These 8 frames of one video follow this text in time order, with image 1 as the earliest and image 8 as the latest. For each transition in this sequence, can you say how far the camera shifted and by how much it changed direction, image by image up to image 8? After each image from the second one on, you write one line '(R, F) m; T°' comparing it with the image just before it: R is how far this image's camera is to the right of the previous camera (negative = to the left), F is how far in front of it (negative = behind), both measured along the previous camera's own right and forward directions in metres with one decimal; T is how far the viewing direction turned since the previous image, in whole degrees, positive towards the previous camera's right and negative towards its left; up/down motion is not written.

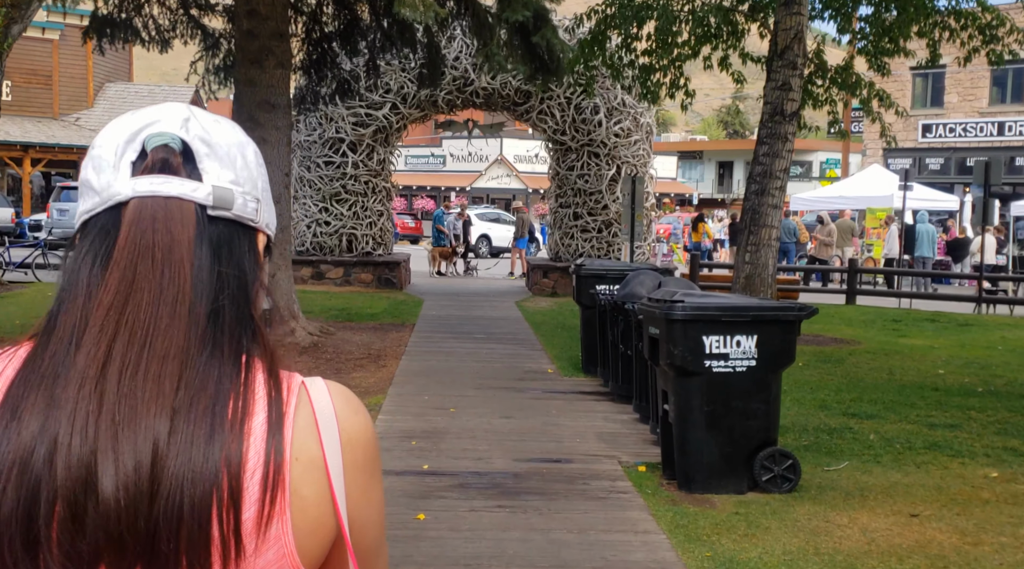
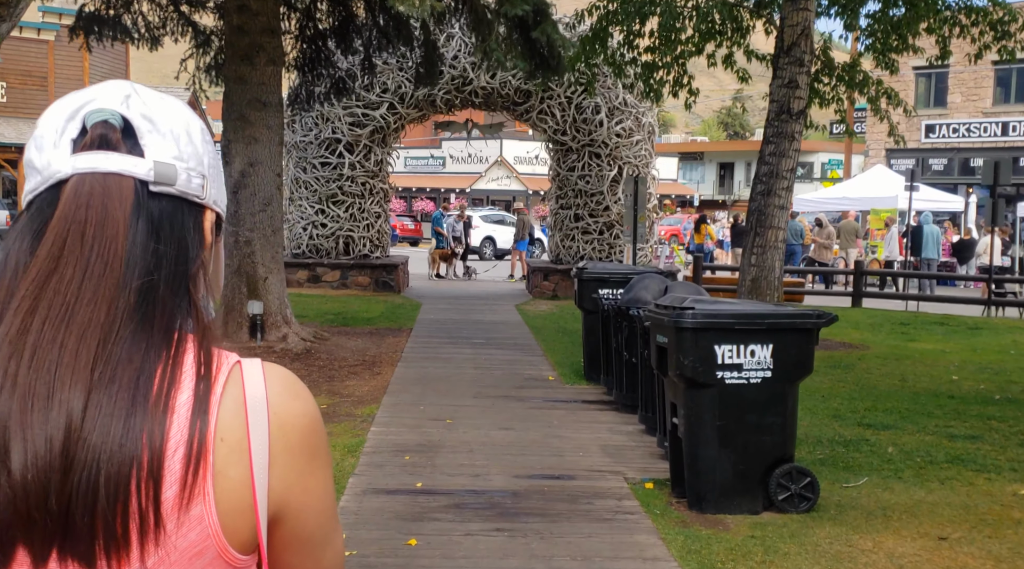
(0.0, +0.4) m; 0°
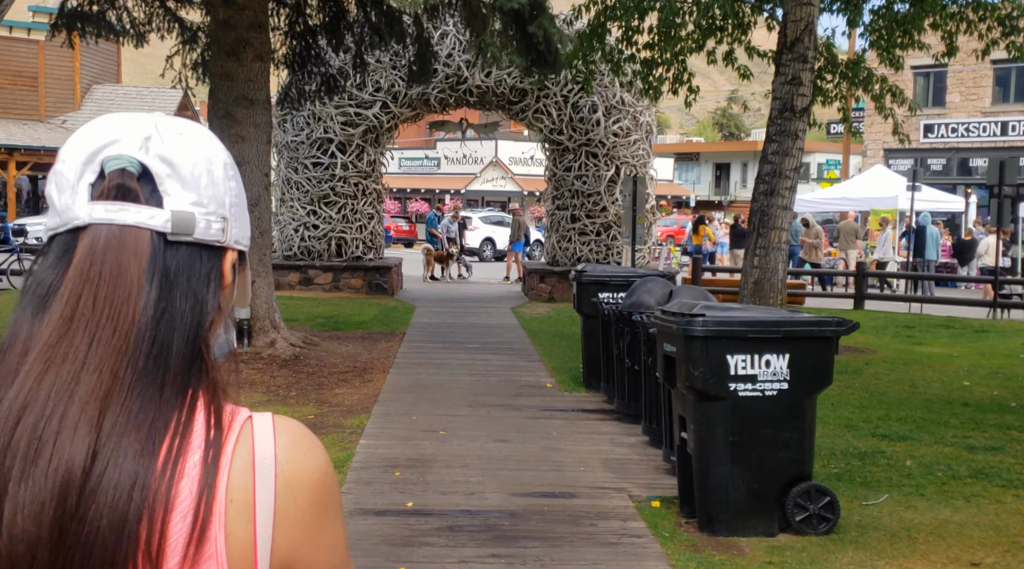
(0.0, +0.4) m; 0°
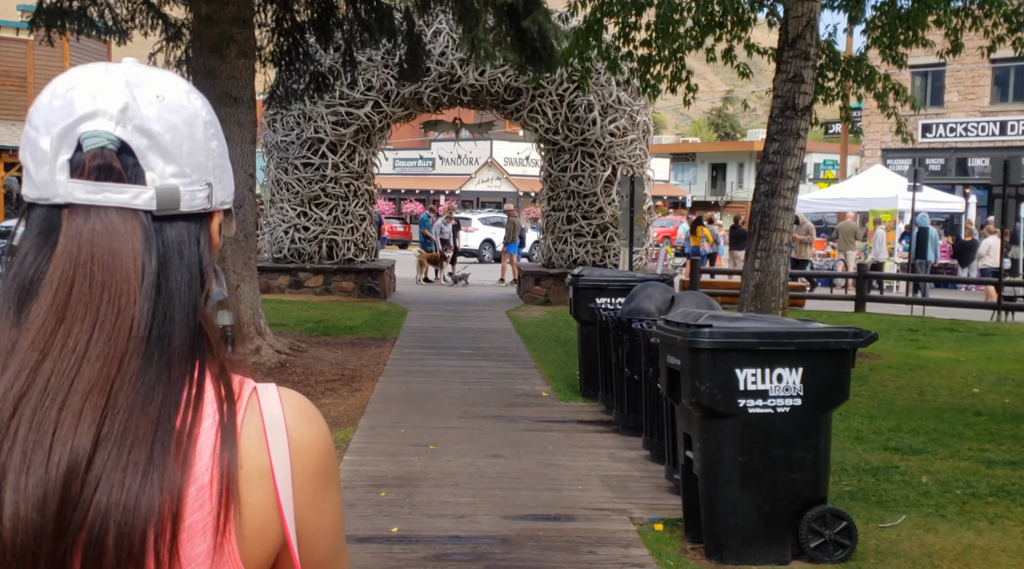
(0.0, +0.4) m; 0°
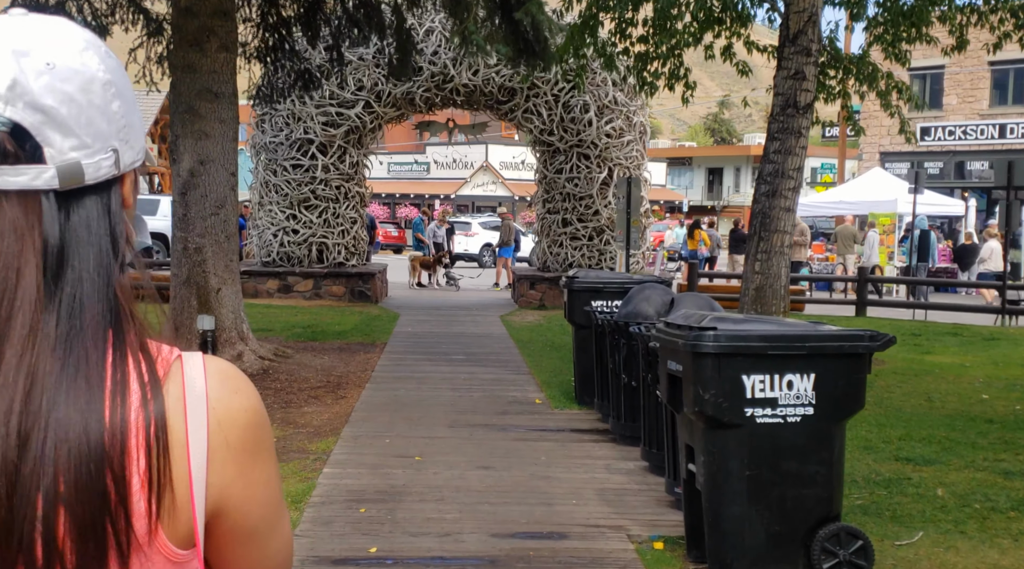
(0.0, +0.4) m; 0°
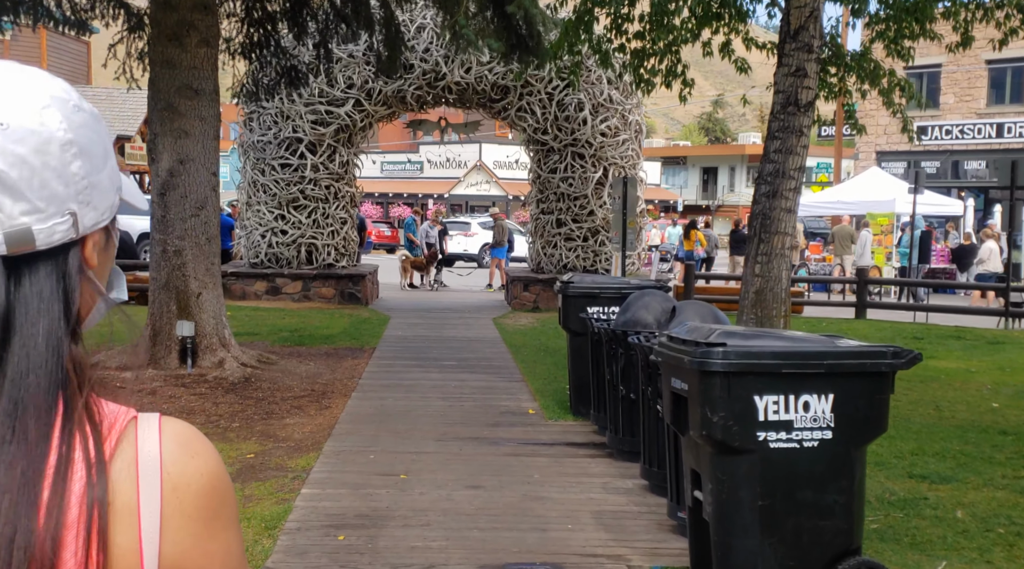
(0.0, +0.4) m; 0°
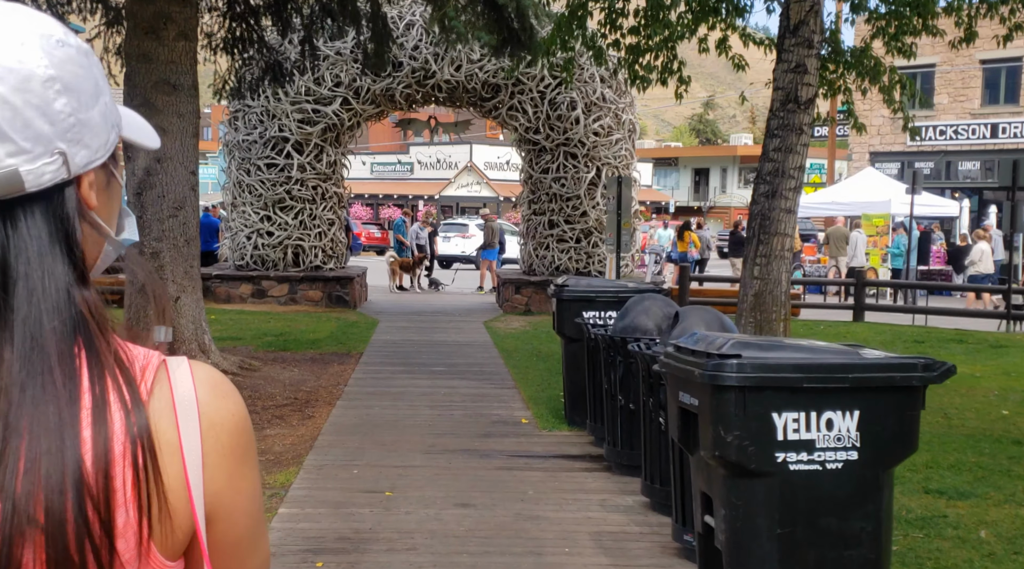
(0.0, +0.4) m; 0°
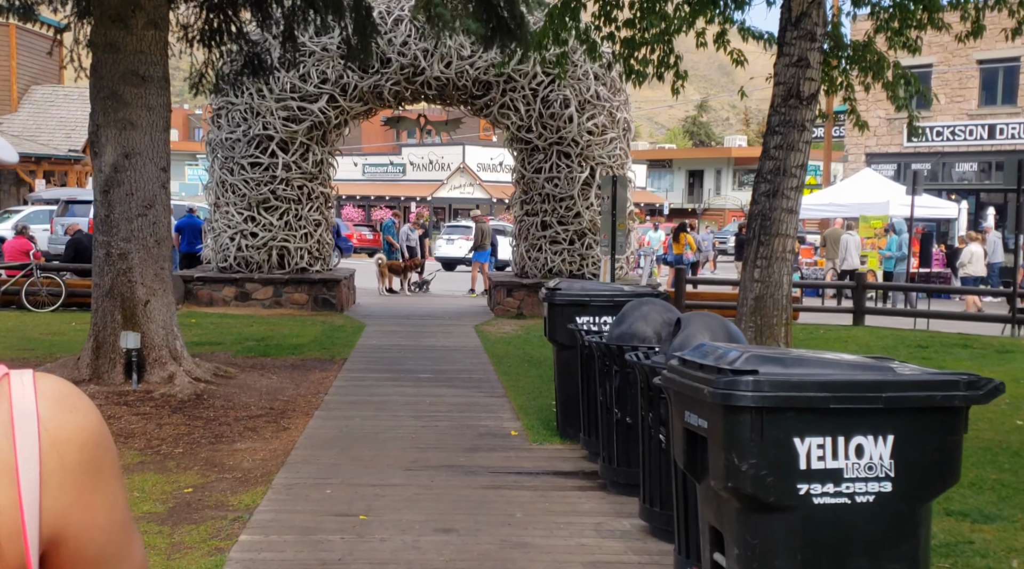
(0.0, +0.5) m; 0°
